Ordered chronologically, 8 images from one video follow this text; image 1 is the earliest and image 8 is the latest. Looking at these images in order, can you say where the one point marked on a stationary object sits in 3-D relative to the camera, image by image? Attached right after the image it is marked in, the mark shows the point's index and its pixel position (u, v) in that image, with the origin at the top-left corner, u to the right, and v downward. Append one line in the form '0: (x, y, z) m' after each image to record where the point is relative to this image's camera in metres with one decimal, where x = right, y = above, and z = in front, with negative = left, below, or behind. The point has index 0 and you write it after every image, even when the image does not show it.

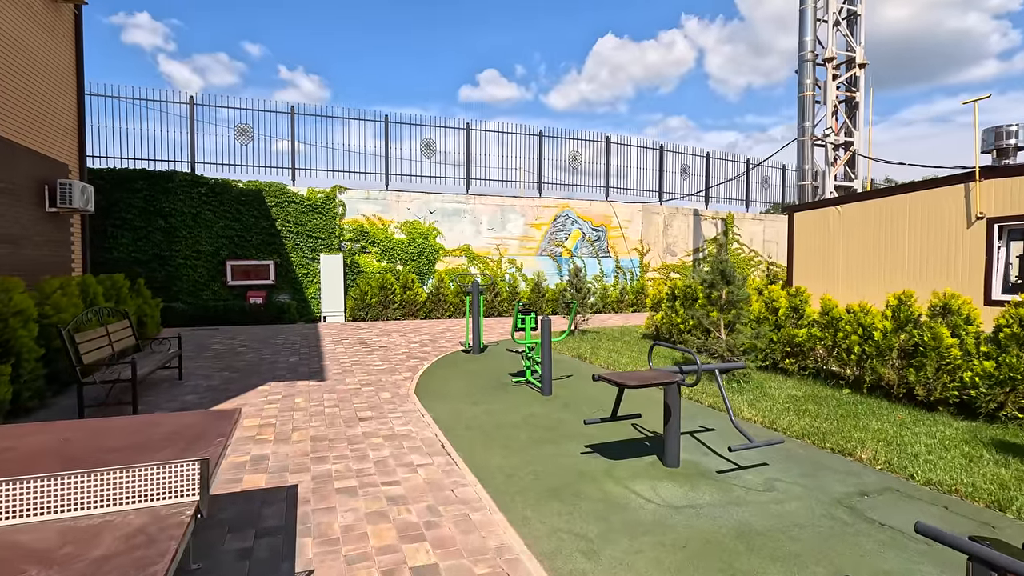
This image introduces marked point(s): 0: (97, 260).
0: (-10.1, +0.7, +13.1) m
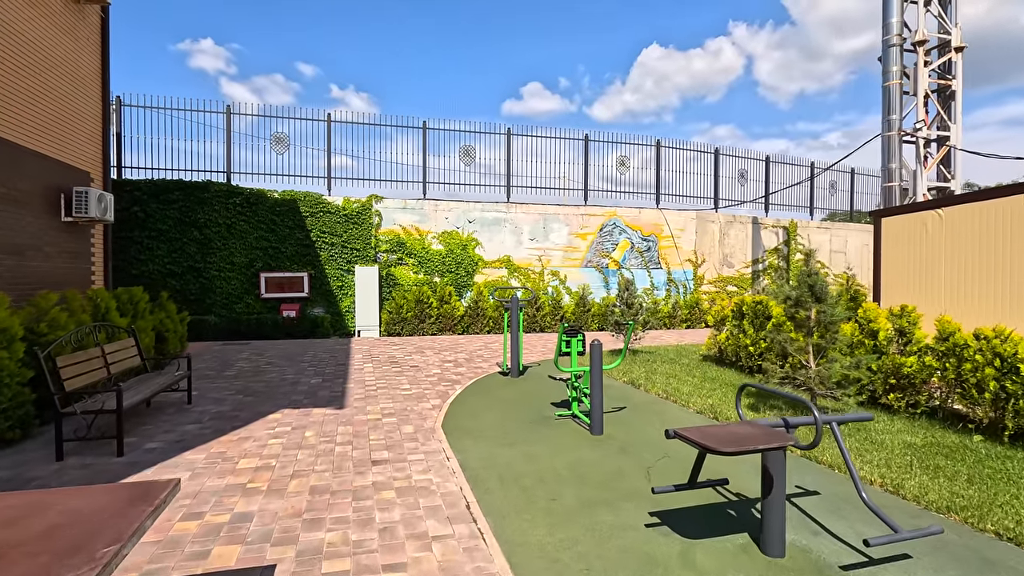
0: (-9.1, +0.4, +12.9) m
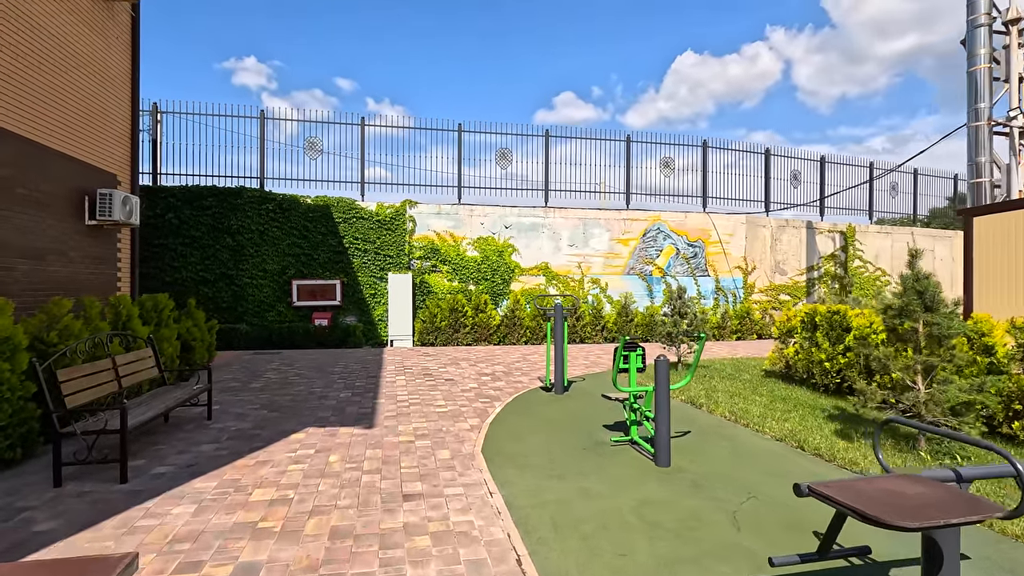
0: (-8.2, +0.2, +12.7) m
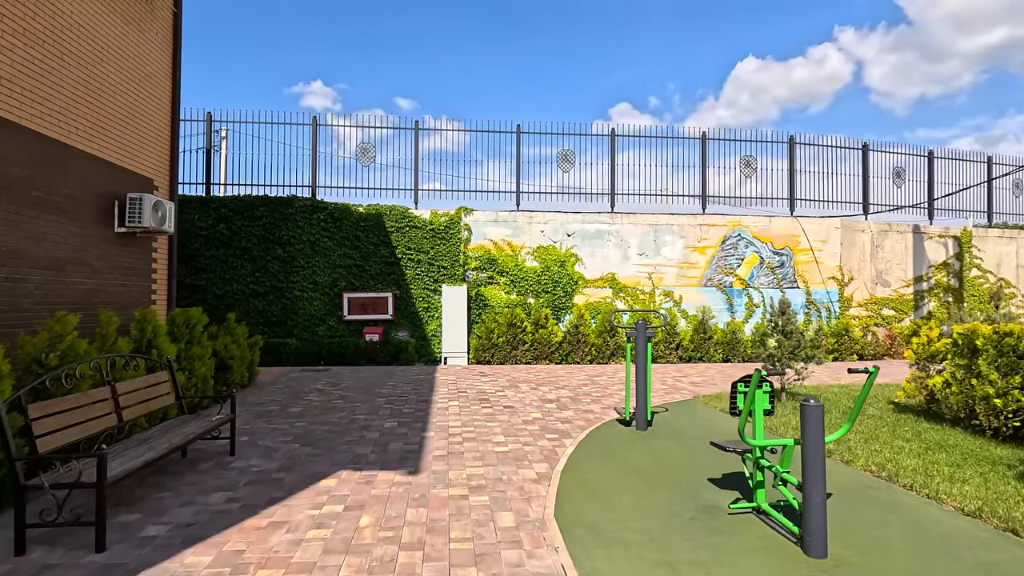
0: (-6.8, -0.1, +12.4) m
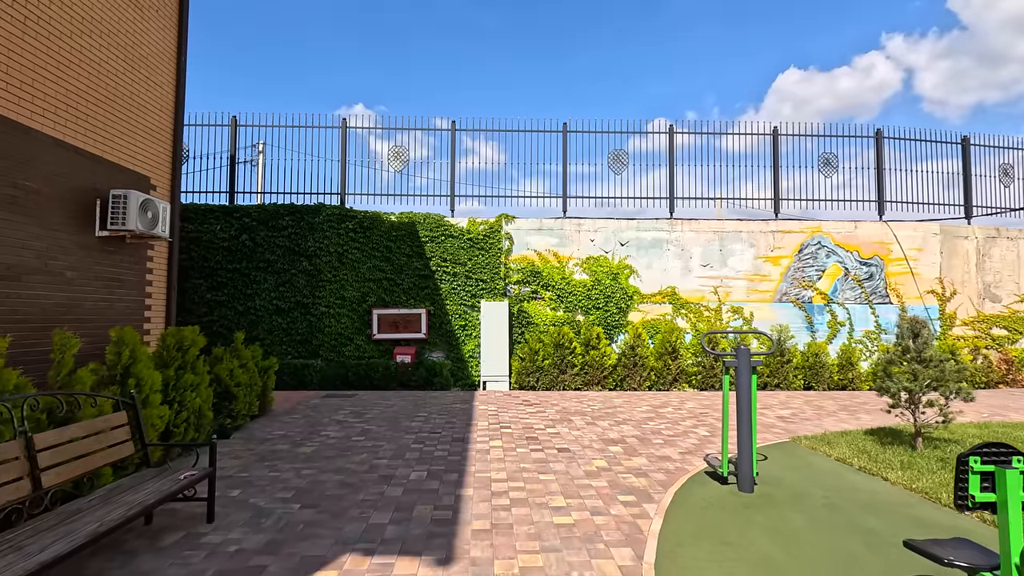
0: (-5.8, -0.4, +11.4) m
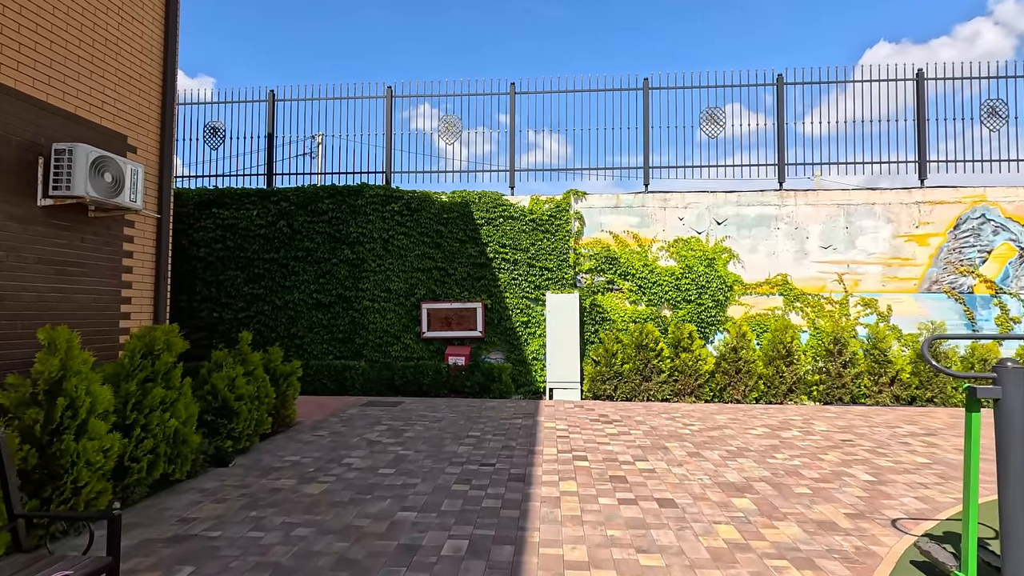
0: (-4.5, -0.3, +10.2) m
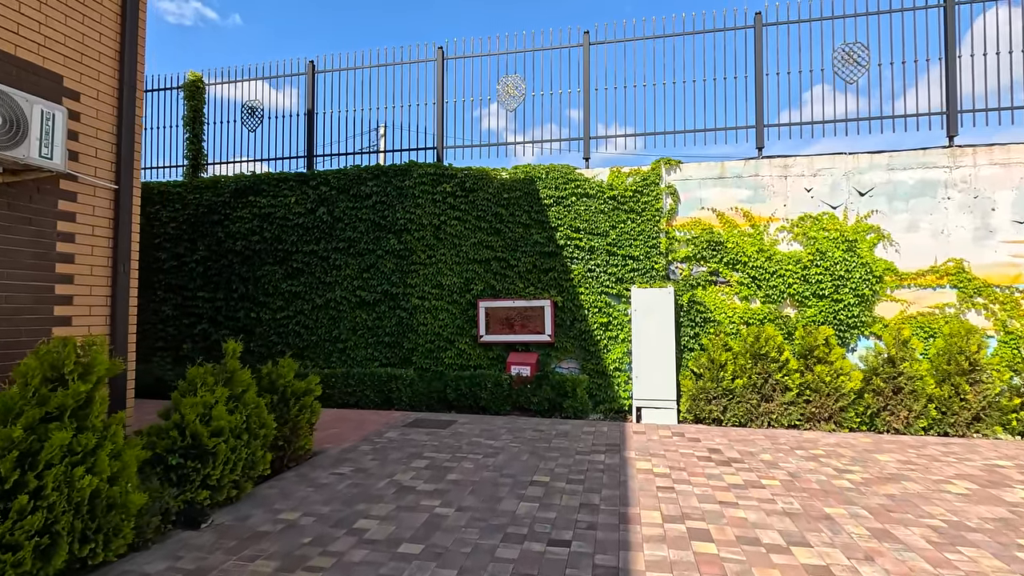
0: (-3.2, -0.2, +9.0) m
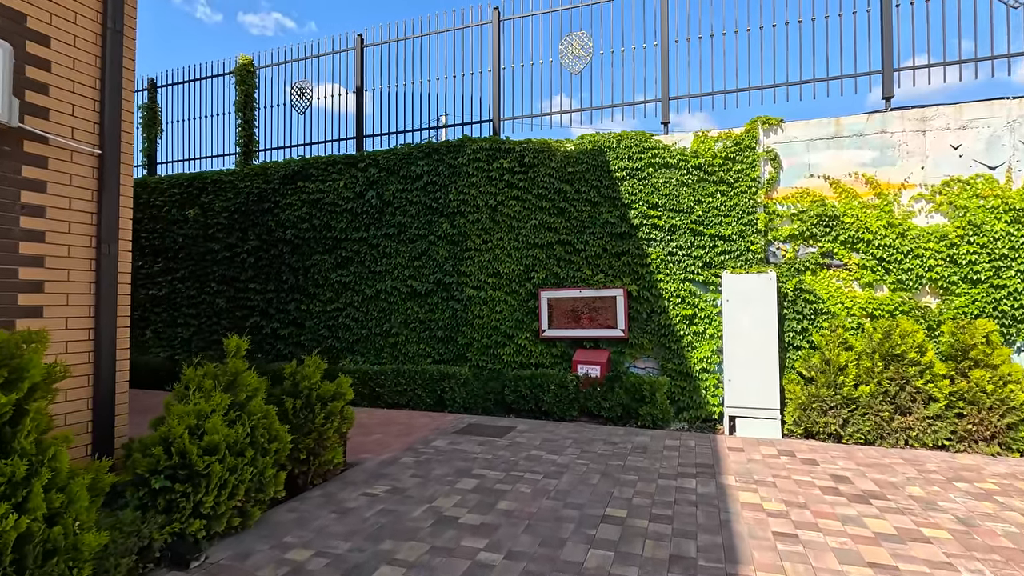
0: (-2.2, -0.1, +8.3) m
